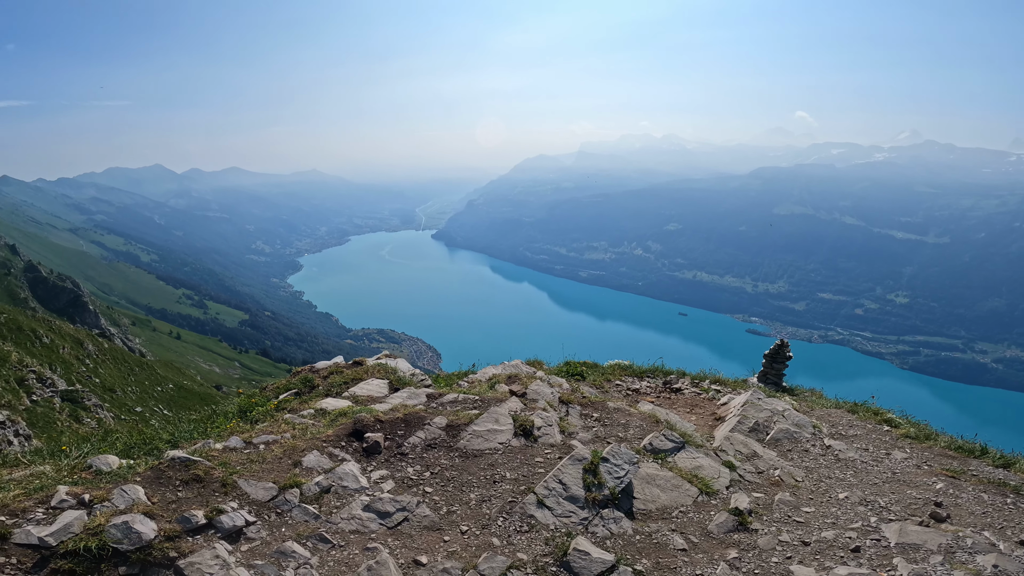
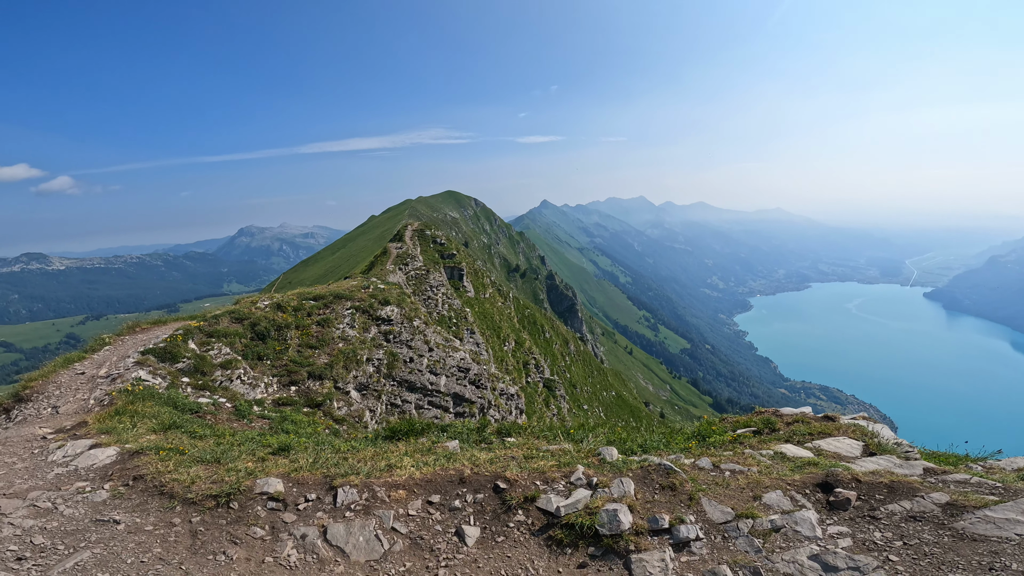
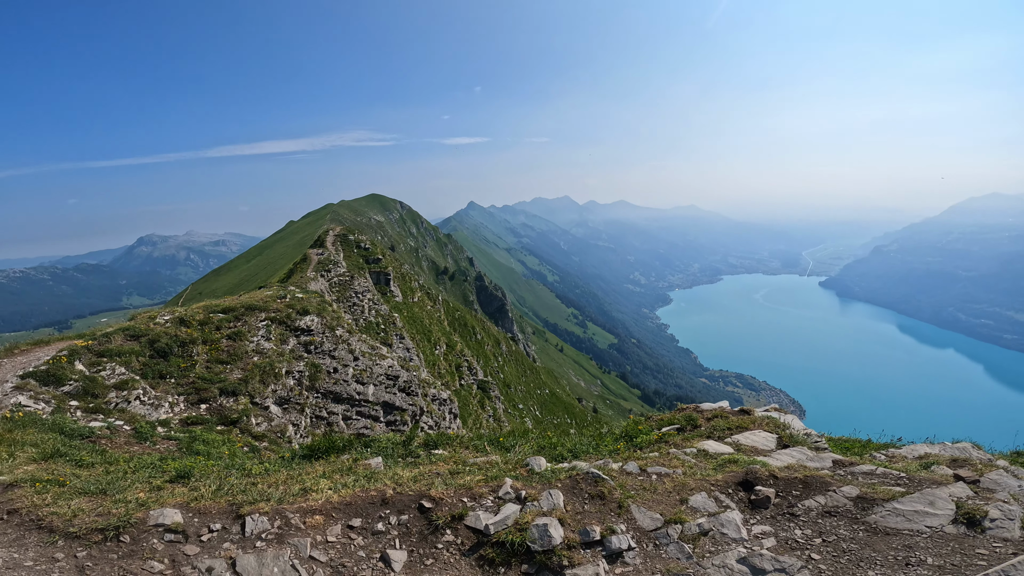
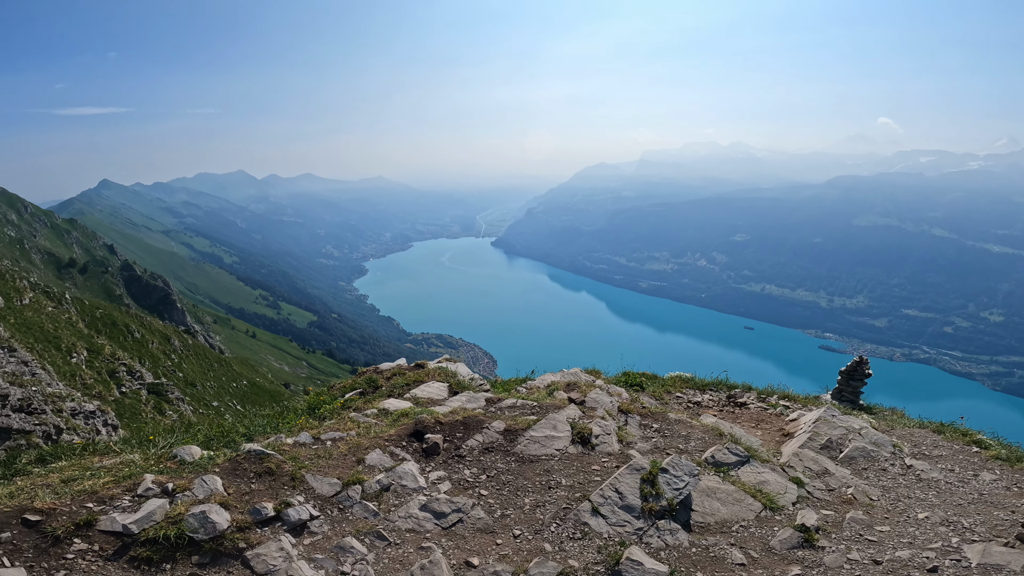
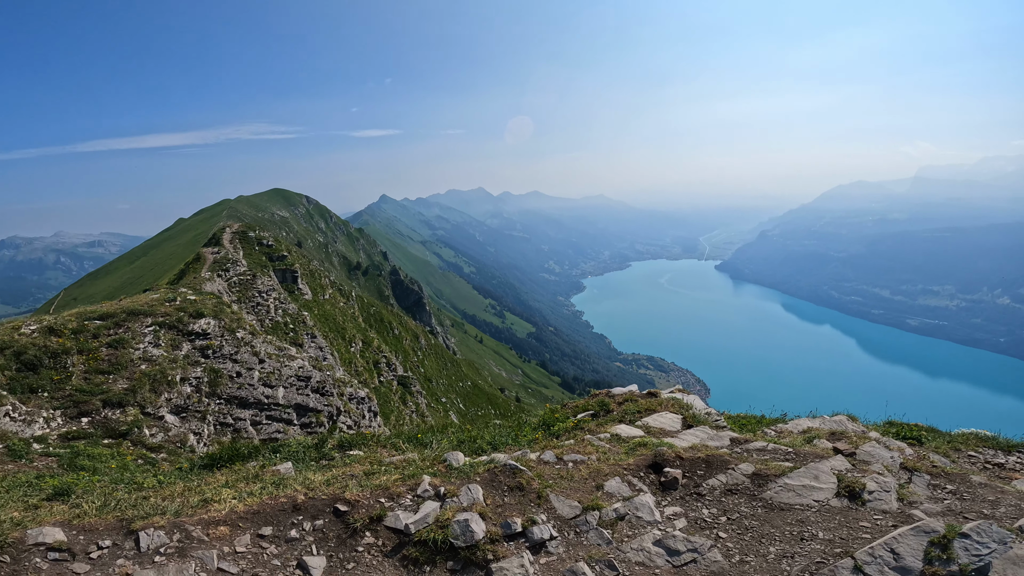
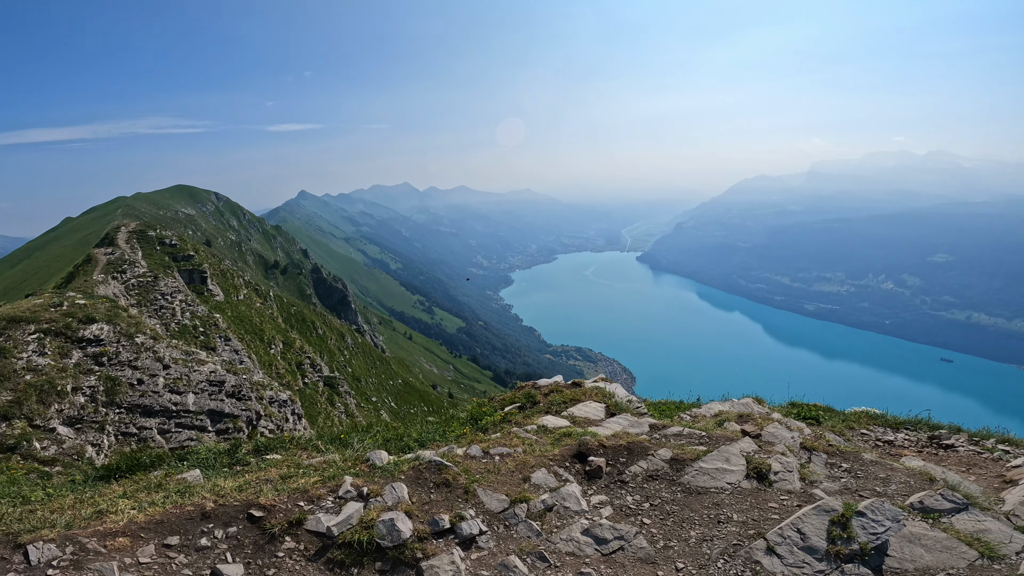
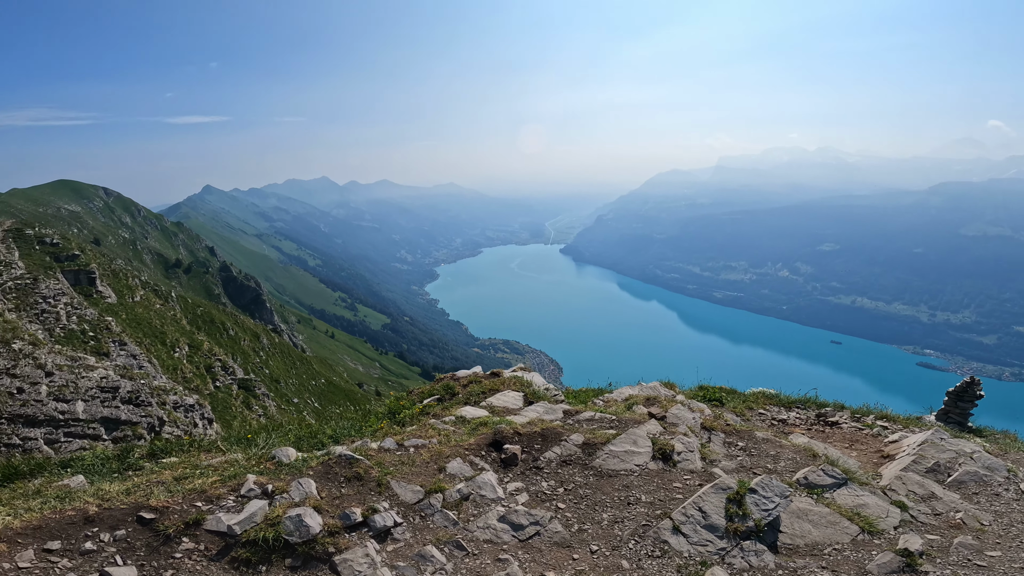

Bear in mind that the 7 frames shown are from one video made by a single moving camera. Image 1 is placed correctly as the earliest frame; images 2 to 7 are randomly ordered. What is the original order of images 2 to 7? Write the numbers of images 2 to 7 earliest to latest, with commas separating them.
4, 7, 6, 5, 3, 2
